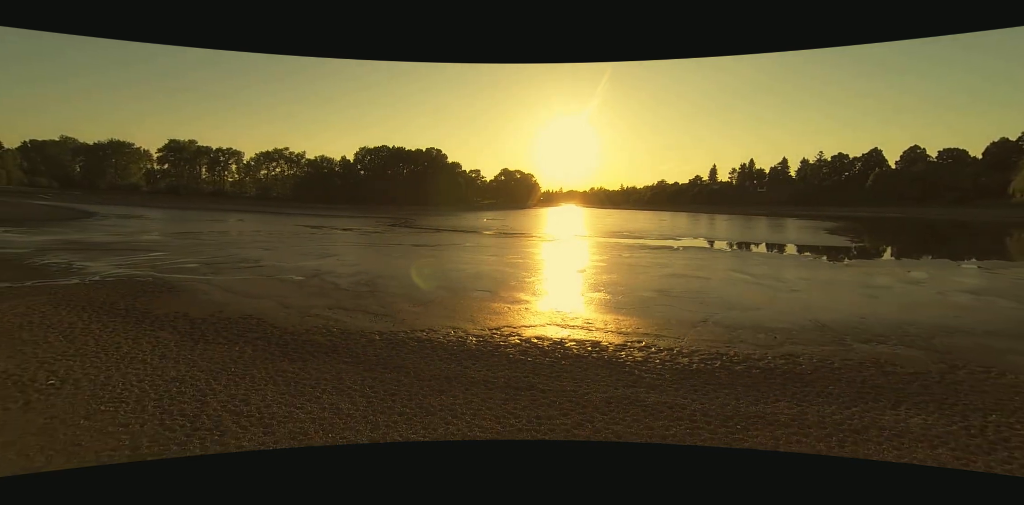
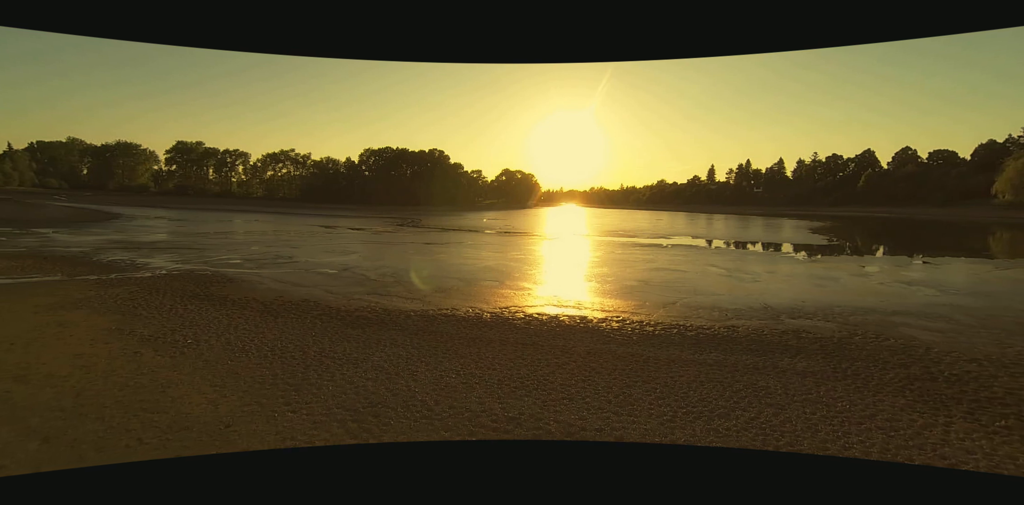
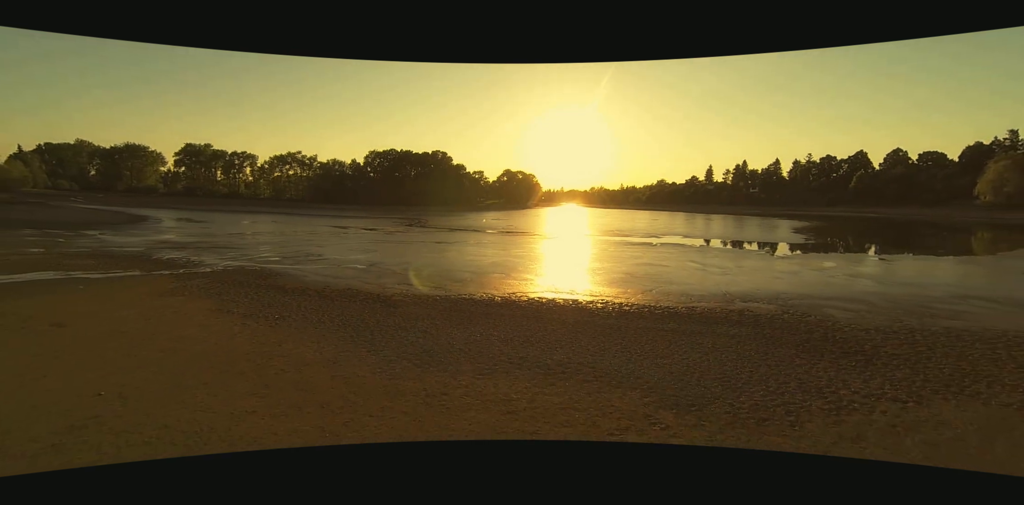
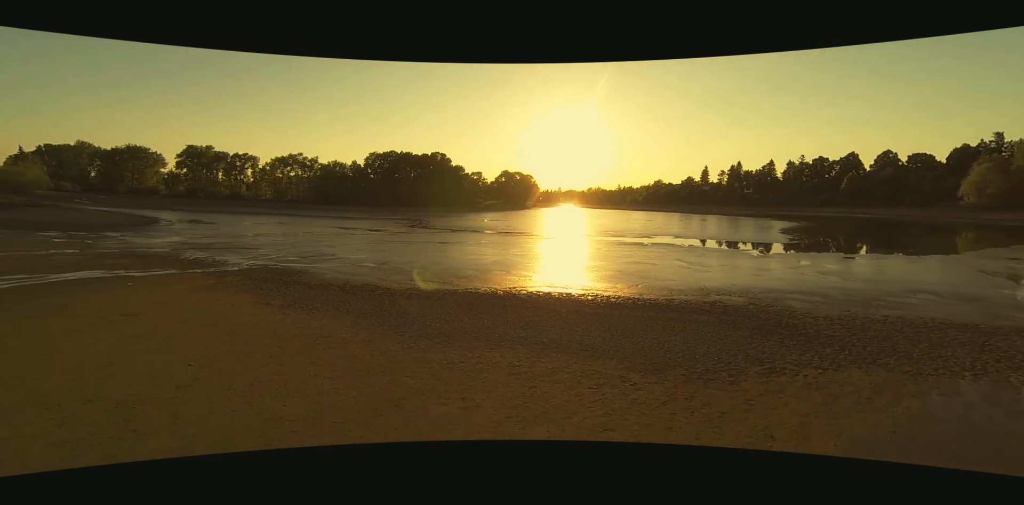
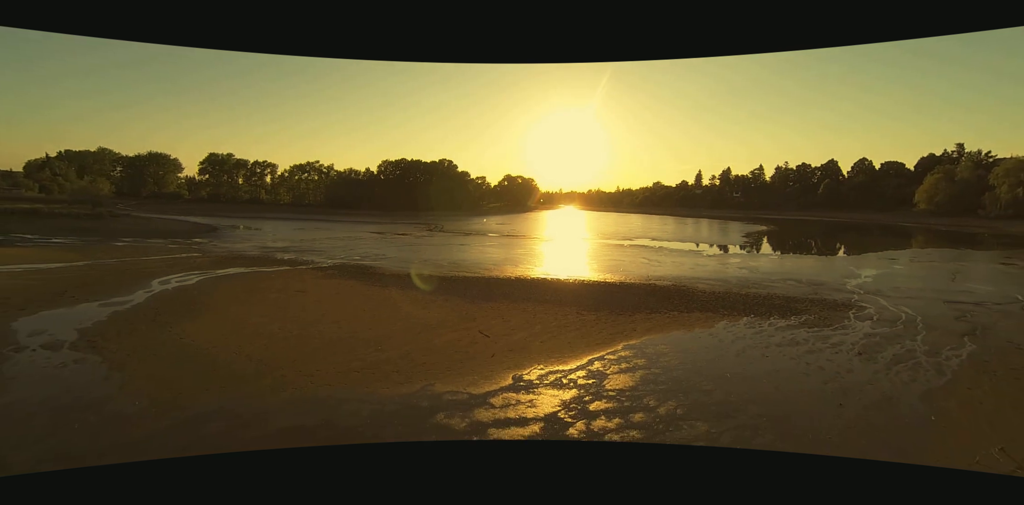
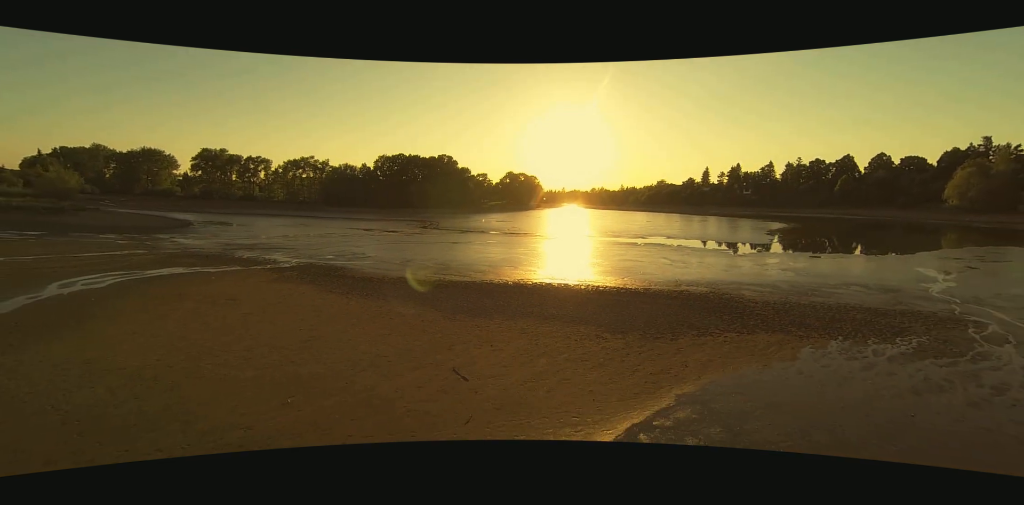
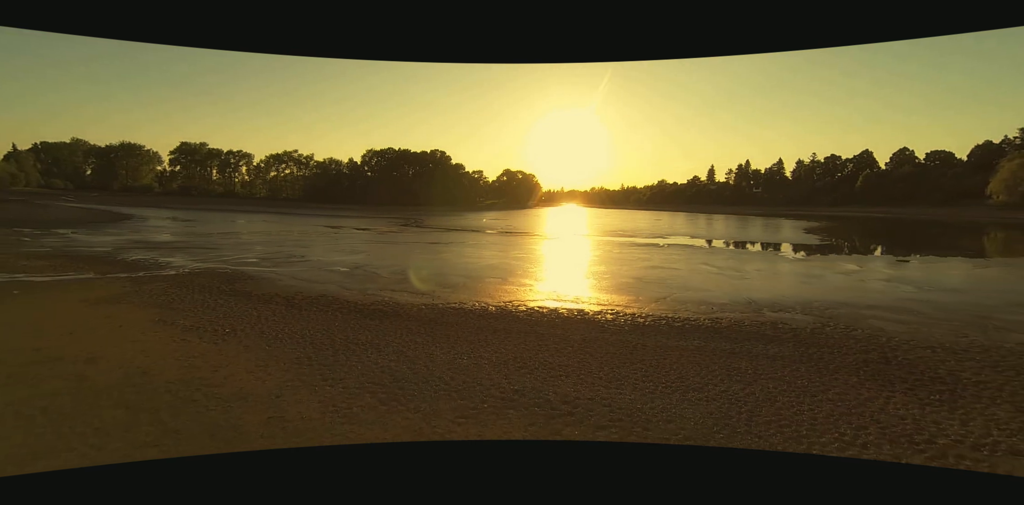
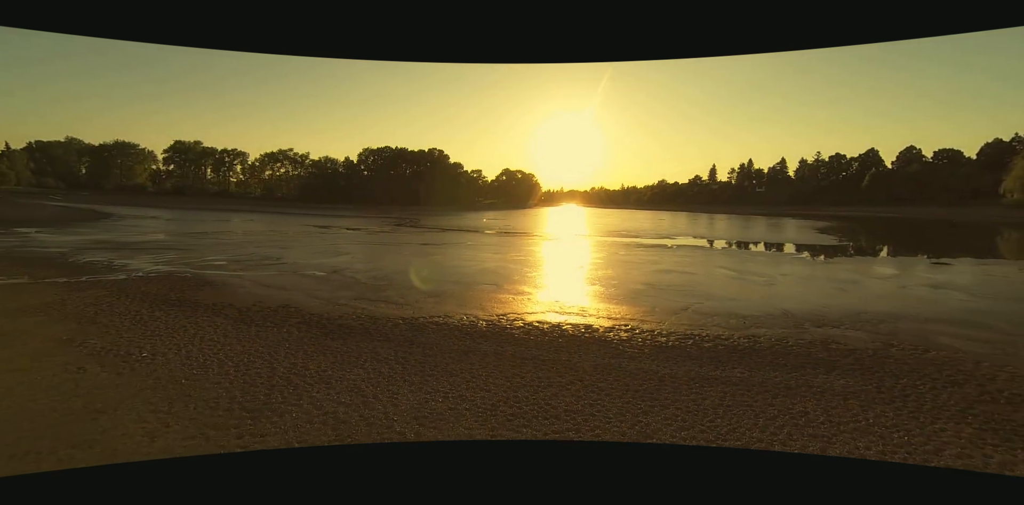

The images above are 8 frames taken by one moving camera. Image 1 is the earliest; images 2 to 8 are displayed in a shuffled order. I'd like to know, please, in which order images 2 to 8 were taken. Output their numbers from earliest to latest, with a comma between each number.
8, 2, 7, 3, 4, 6, 5
